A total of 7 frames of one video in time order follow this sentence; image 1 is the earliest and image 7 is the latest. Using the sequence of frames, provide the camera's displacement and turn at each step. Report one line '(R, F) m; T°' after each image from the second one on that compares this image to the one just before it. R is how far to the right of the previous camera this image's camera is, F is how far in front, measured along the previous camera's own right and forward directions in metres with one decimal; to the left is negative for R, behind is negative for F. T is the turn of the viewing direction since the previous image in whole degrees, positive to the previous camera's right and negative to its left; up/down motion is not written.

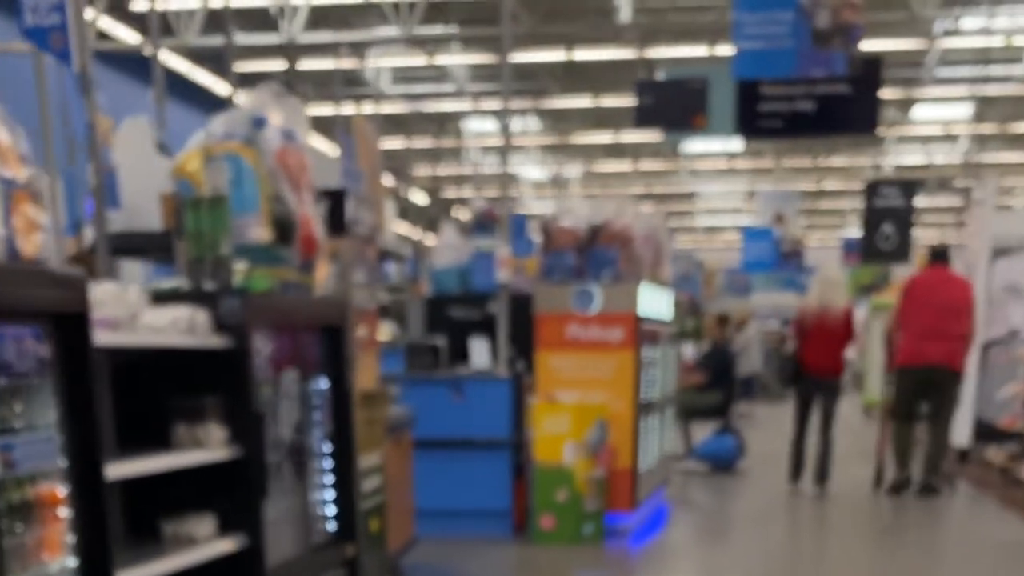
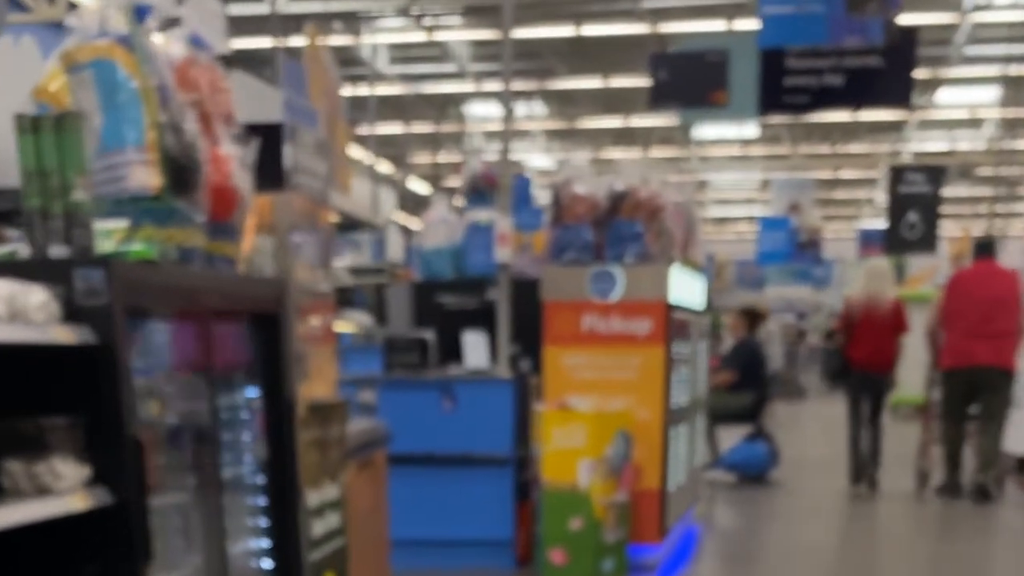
(0.0, +0.9) m; 0°
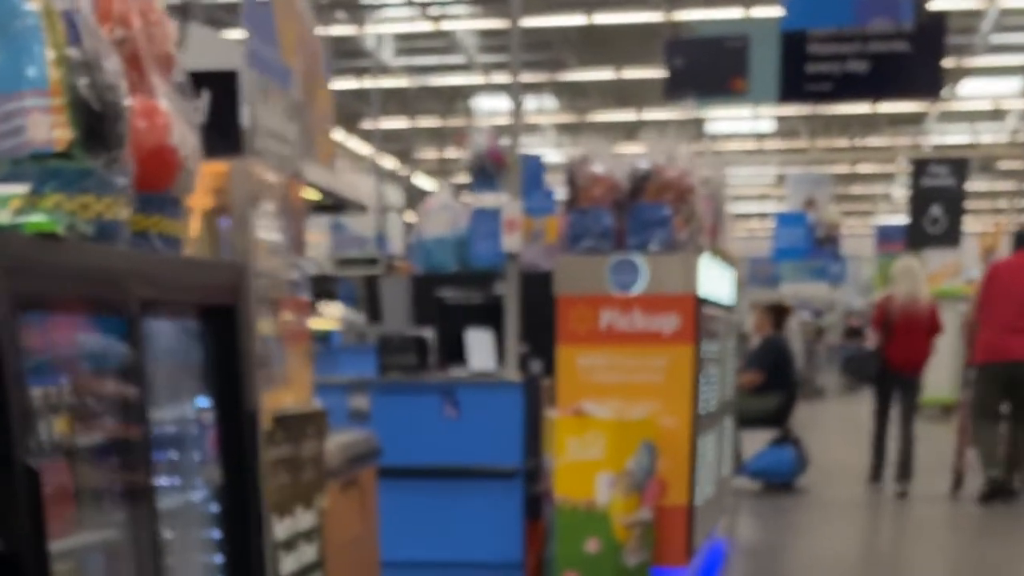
(0.0, +0.4) m; 0°
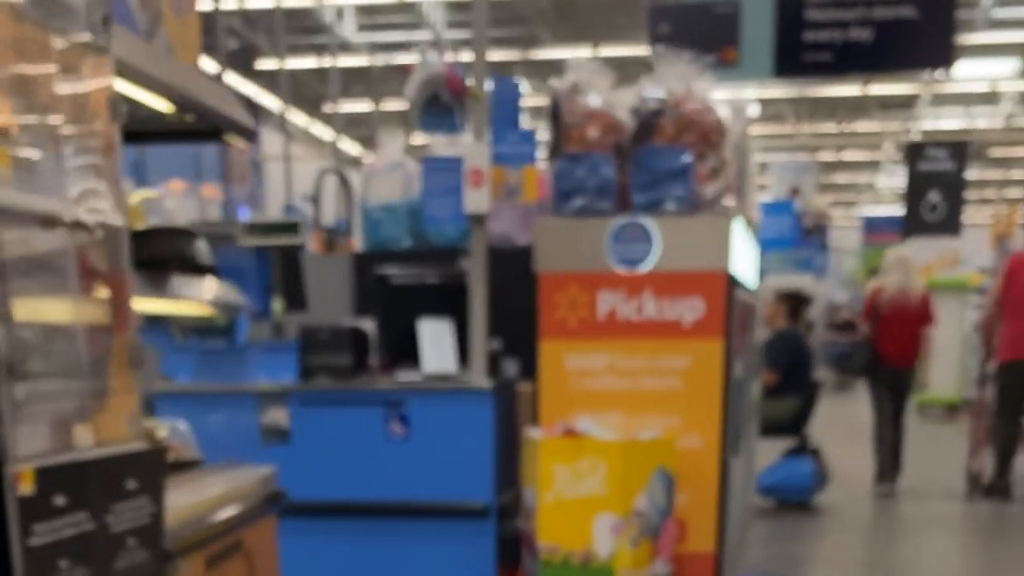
(0.0, +0.9) m; +1°
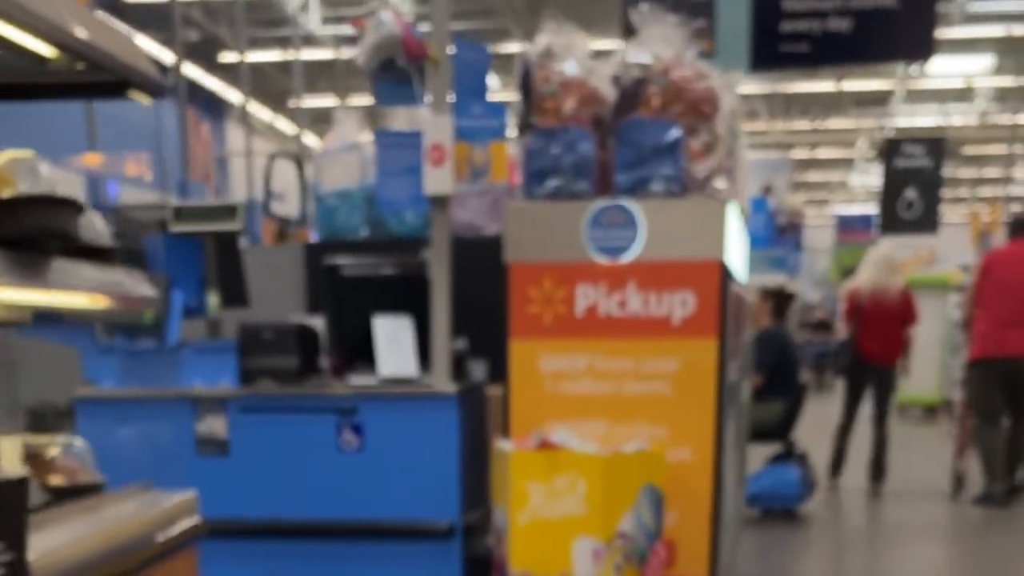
(0.0, +0.3) m; +1°
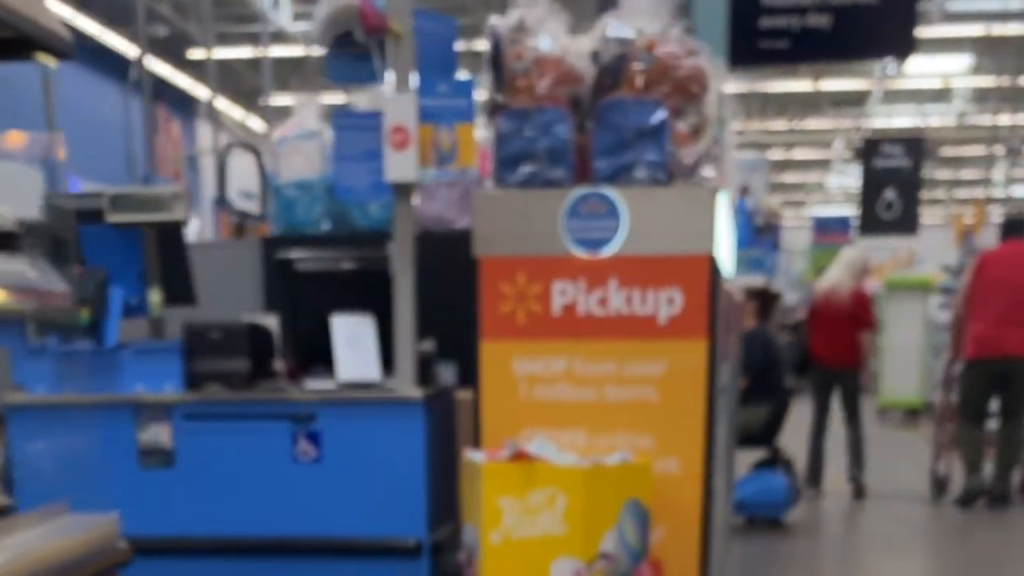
(0.0, +0.2) m; +1°
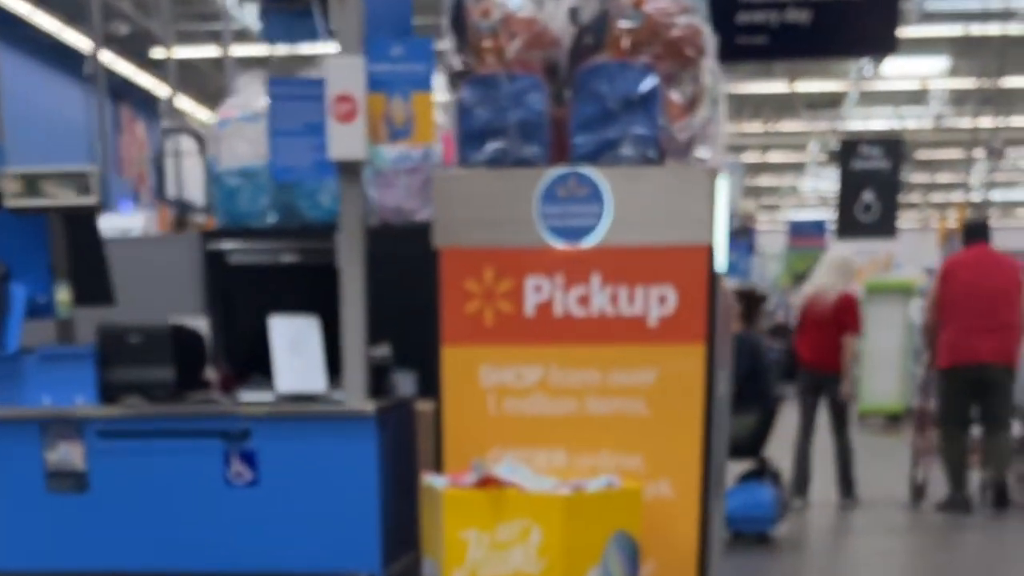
(0.0, +0.3) m; +1°
